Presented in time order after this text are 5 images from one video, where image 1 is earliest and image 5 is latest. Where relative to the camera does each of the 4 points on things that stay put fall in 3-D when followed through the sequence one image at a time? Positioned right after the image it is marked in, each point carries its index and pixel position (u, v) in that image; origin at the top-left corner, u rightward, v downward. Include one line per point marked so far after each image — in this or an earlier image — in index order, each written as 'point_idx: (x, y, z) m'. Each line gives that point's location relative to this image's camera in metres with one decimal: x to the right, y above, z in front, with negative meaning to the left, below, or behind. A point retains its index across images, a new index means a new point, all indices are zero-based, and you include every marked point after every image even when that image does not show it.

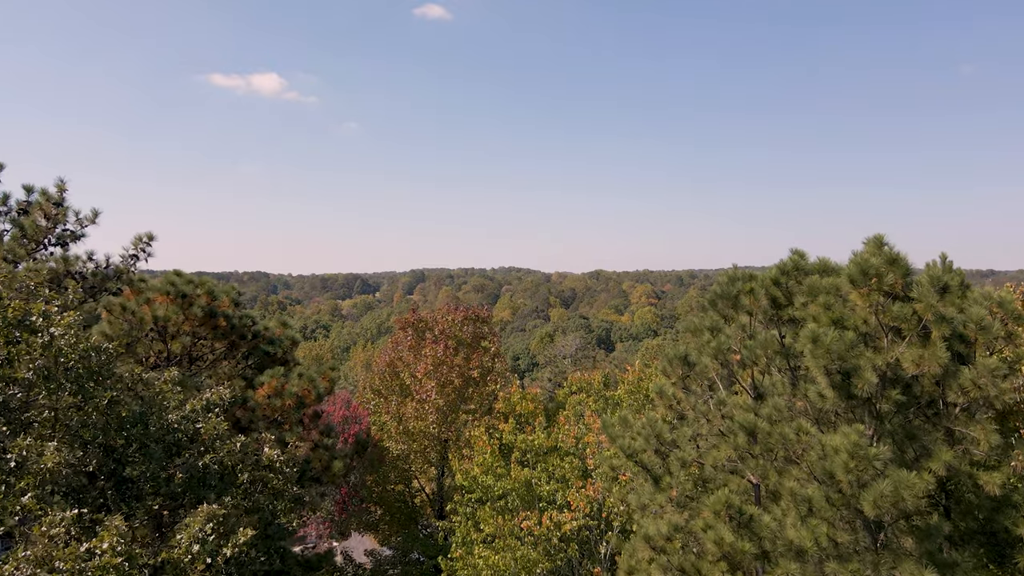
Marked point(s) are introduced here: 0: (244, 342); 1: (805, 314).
0: (-4.3, -0.9, +12.2) m
1: (+3.5, -0.3, +9.0) m
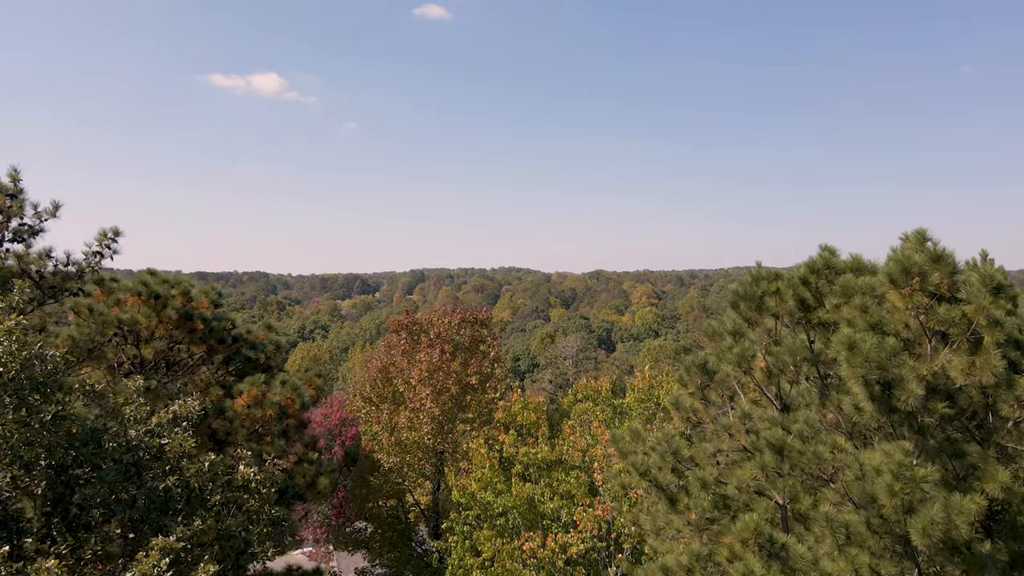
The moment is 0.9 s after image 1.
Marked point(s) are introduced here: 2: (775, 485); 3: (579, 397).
0: (-4.3, -0.9, +11.4) m
1: (+3.5, -0.3, +8.1) m
2: (+2.7, -2.0, +7.7) m
3: (+1.1, -1.8, +12.6) m
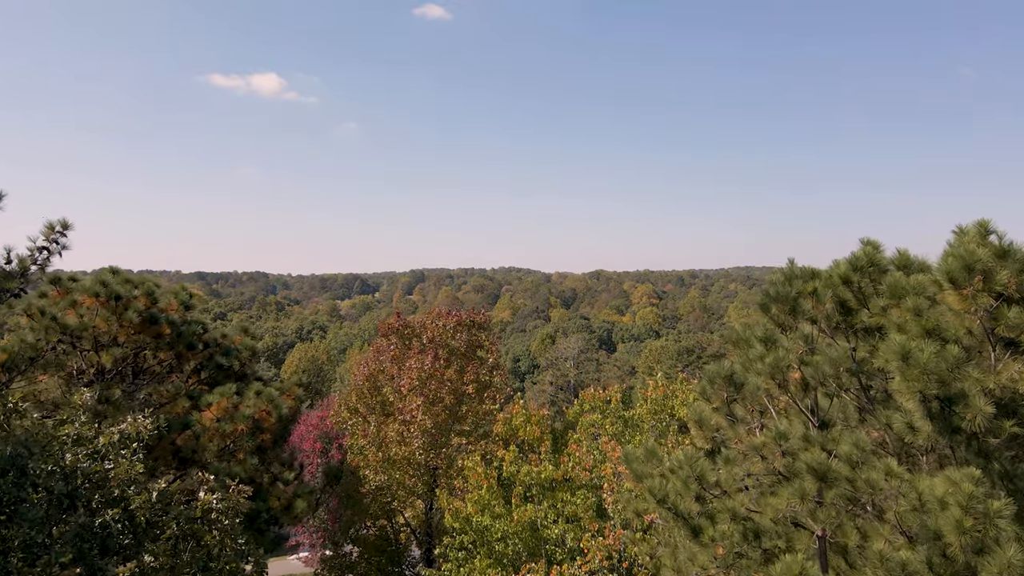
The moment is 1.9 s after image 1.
0: (-4.3, -0.9, +10.3) m
1: (+3.5, -0.3, +7.1) m
2: (+2.7, -2.0, +6.7) m
3: (+1.1, -1.8, +11.6) m
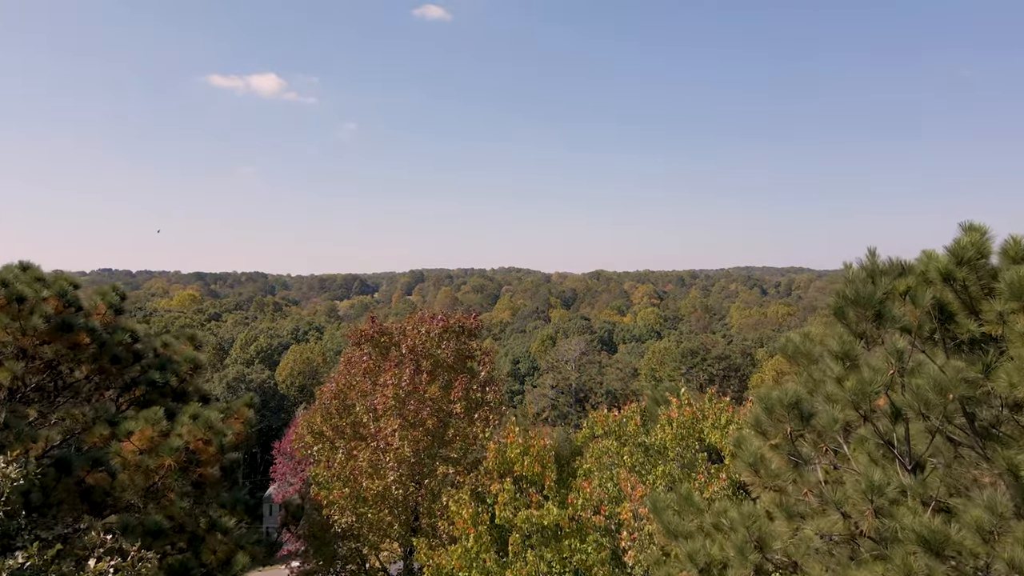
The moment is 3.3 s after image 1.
0: (-4.4, -0.9, +8.5) m
1: (+3.5, -0.3, +5.2) m
2: (+2.6, -2.0, +4.8) m
3: (+1.1, -1.8, +9.8) m
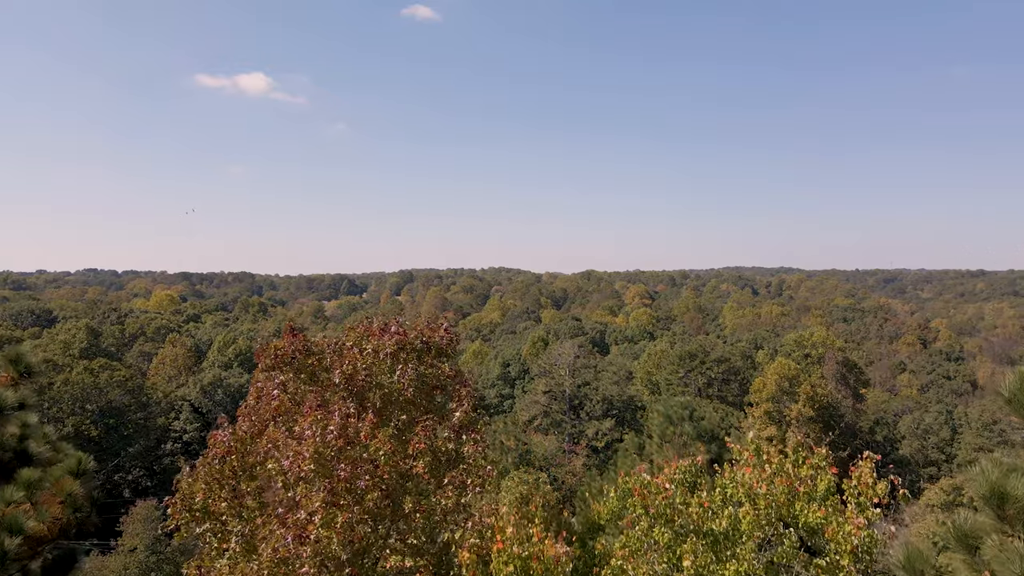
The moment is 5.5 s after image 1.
0: (-4.5, -0.9, +5.2) m
1: (+3.4, -0.3, +2.1) m
2: (+2.6, -2.0, +1.7) m
3: (+1.0, -1.8, +6.6) m
